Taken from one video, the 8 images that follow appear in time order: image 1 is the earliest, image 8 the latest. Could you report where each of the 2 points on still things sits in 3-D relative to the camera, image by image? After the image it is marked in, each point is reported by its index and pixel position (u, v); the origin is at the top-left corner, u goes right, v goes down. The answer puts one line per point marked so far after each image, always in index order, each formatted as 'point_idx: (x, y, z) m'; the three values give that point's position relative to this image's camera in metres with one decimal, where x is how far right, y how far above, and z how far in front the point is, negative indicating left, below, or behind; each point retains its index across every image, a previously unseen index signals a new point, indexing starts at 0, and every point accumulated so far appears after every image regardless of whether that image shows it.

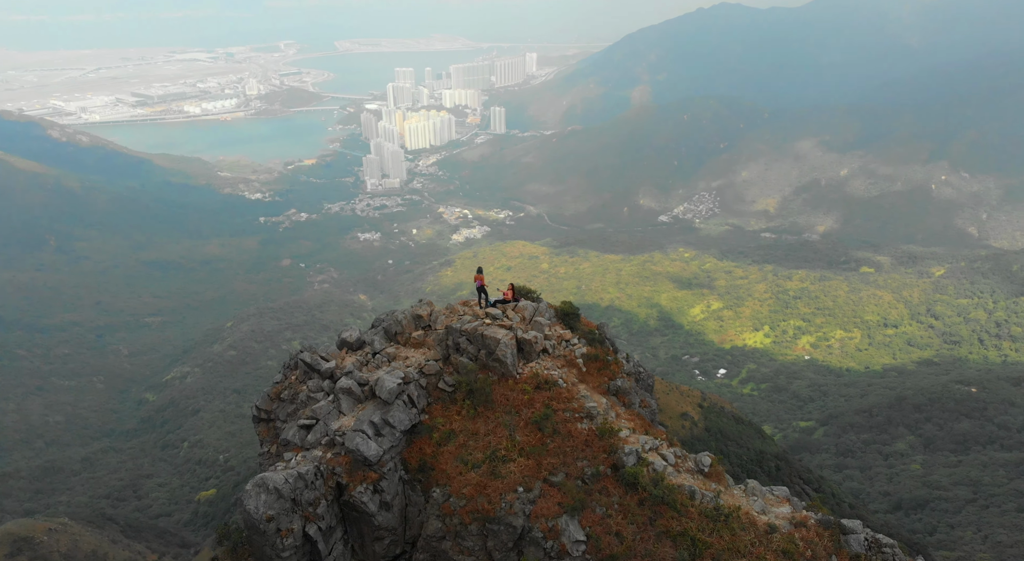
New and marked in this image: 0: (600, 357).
0: (+1.8, -1.4, +13.3) m
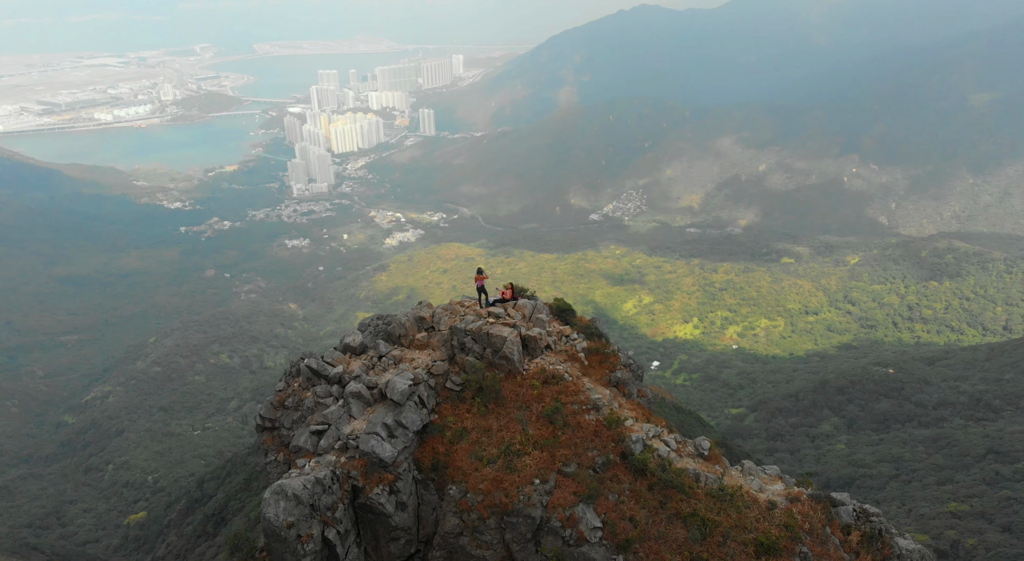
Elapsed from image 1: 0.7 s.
0: (+1.8, -1.4, +13.8) m
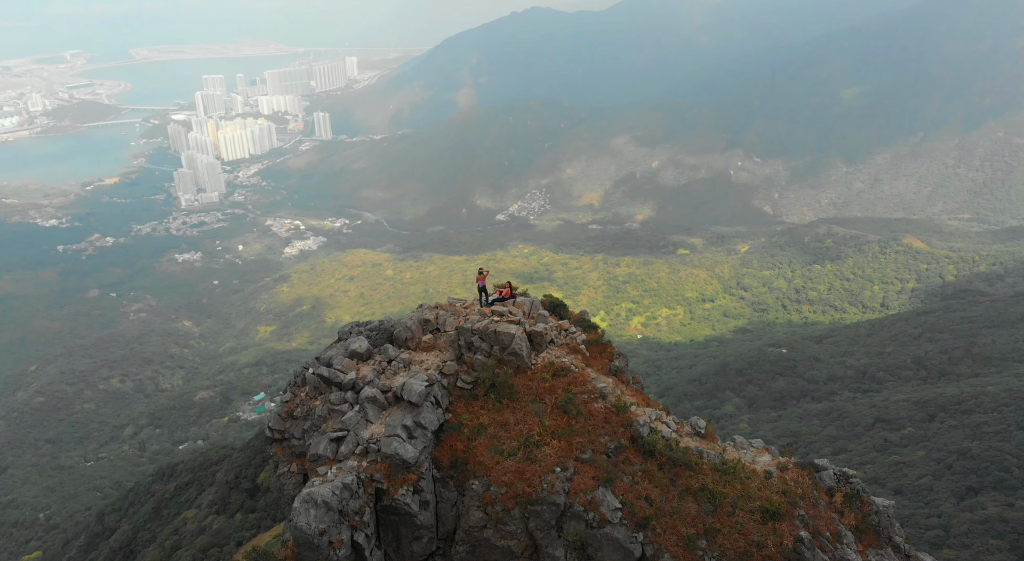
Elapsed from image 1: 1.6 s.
0: (+1.9, -1.3, +14.5) m
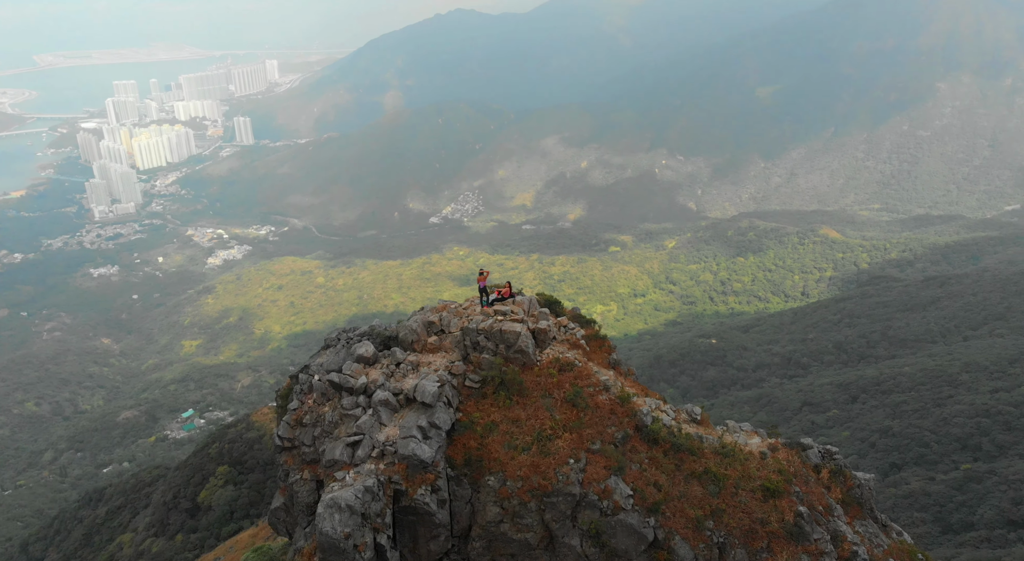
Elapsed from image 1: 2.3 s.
0: (+1.8, -1.2, +14.9) m
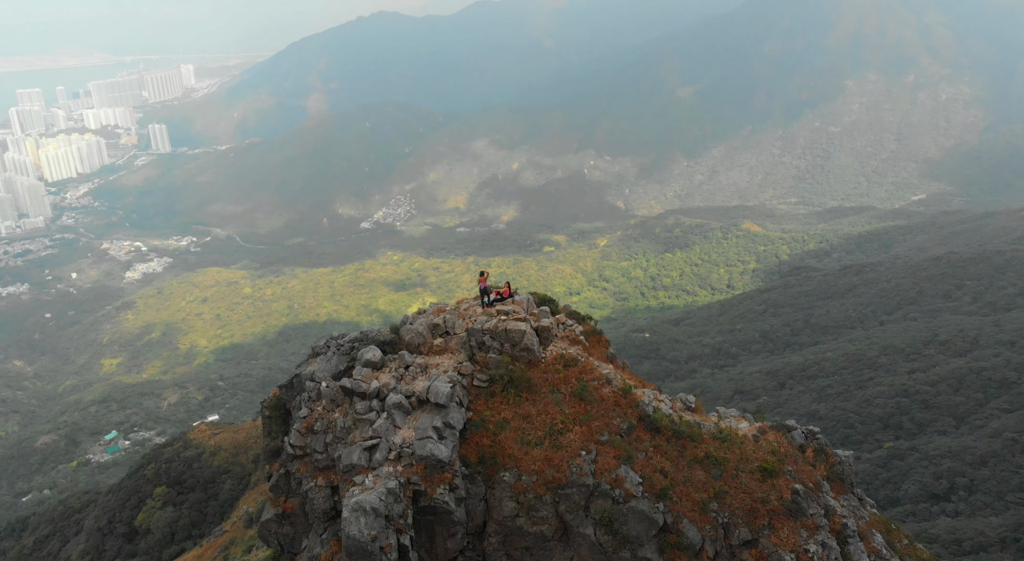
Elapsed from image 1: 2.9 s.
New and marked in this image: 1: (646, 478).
0: (+1.8, -1.1, +15.4) m
1: (+2.5, -3.7, +13.3) m
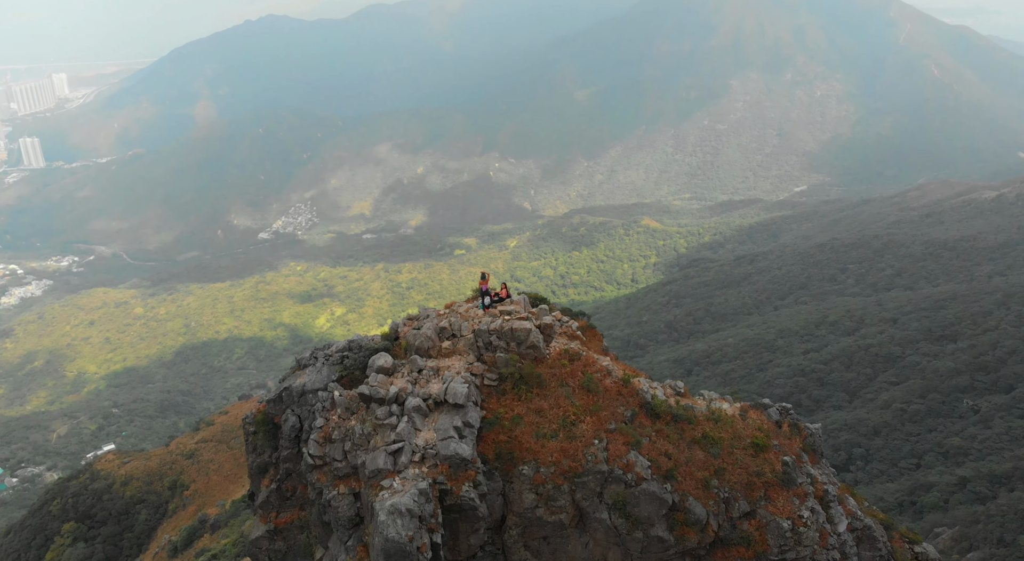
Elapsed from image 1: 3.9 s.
0: (+1.8, -1.1, +16.1) m
1: (+2.8, -3.6, +14.1) m
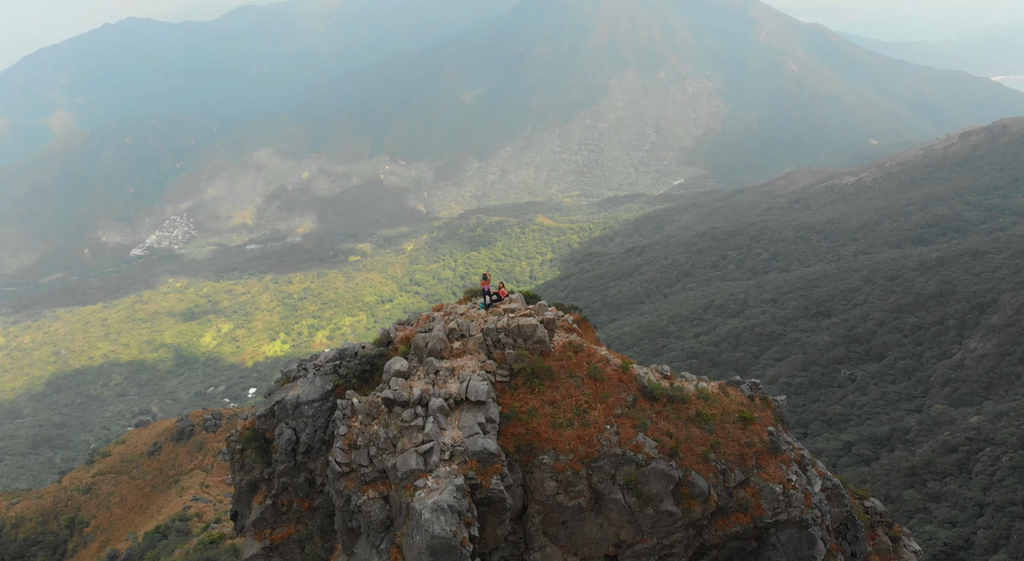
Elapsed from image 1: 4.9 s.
0: (+1.6, -0.9, +16.9) m
1: (+3.1, -3.4, +15.0) m
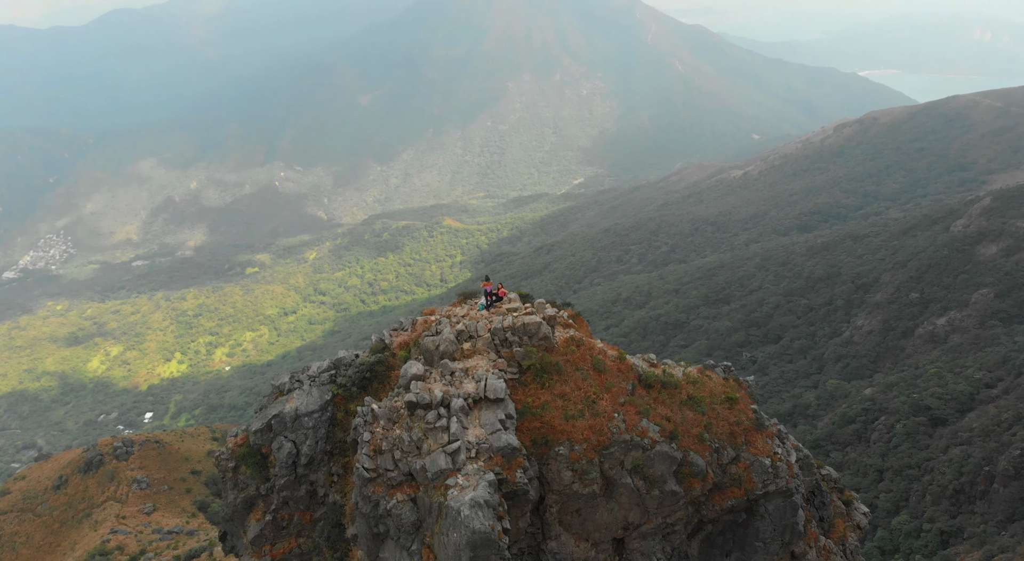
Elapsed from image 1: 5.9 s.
0: (+1.5, -0.9, +17.6) m
1: (+3.3, -3.3, +15.9) m
